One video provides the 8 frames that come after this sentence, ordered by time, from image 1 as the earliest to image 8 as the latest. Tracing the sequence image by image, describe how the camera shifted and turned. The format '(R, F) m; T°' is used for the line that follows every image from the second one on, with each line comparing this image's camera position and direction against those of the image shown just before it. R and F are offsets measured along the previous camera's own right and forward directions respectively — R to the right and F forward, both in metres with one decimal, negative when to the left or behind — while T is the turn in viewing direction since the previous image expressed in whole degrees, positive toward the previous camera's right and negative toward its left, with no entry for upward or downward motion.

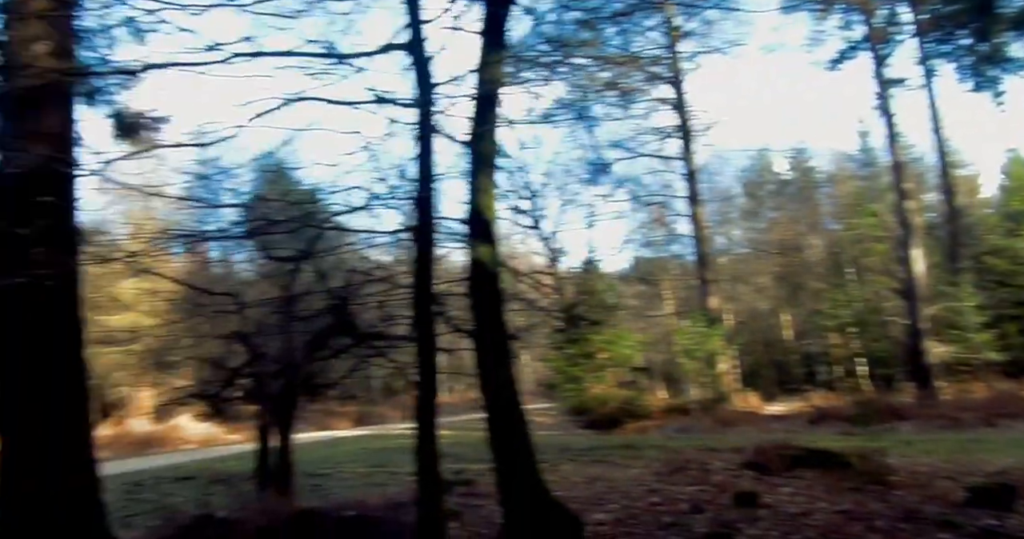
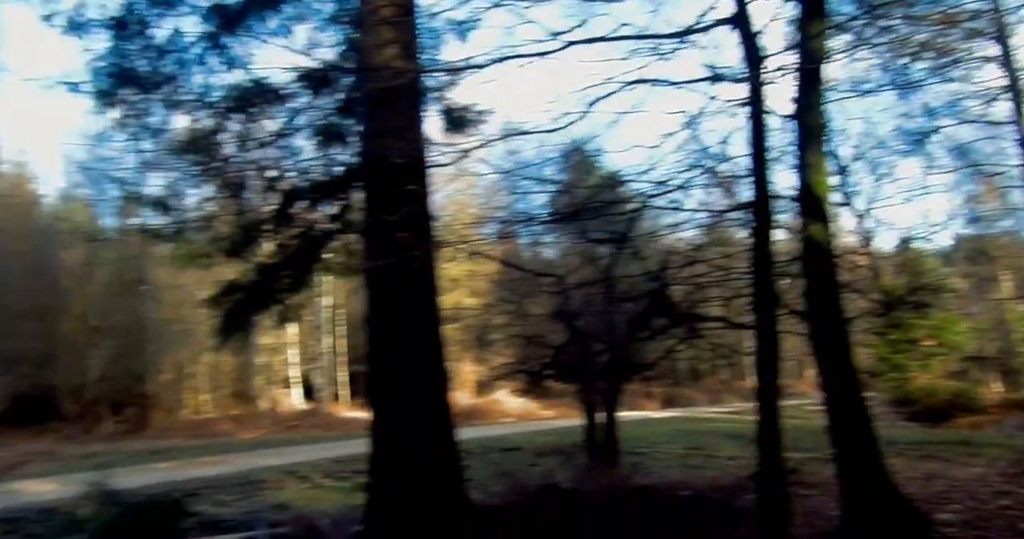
(-1.0, -0.1) m; -16°
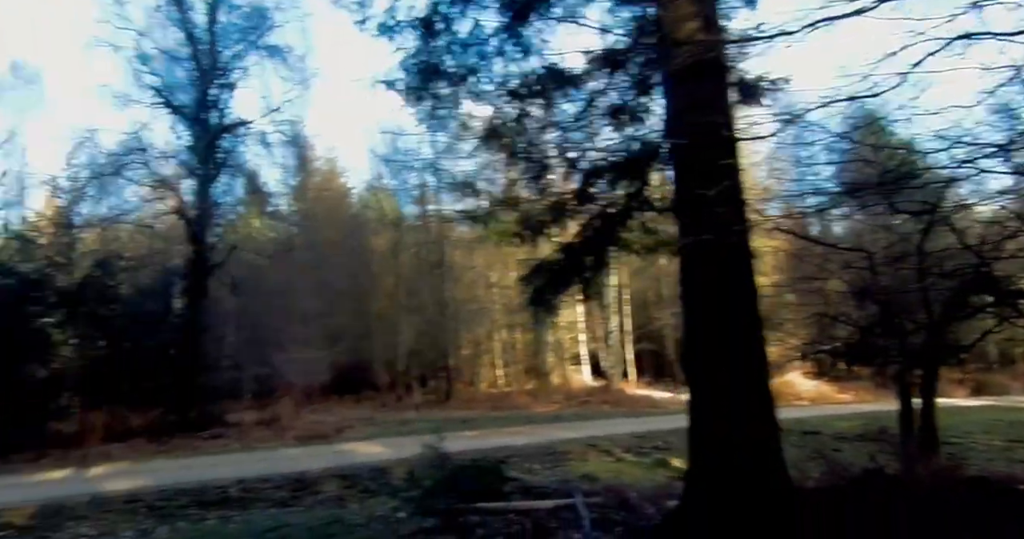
(-0.9, -0.2) m; -15°
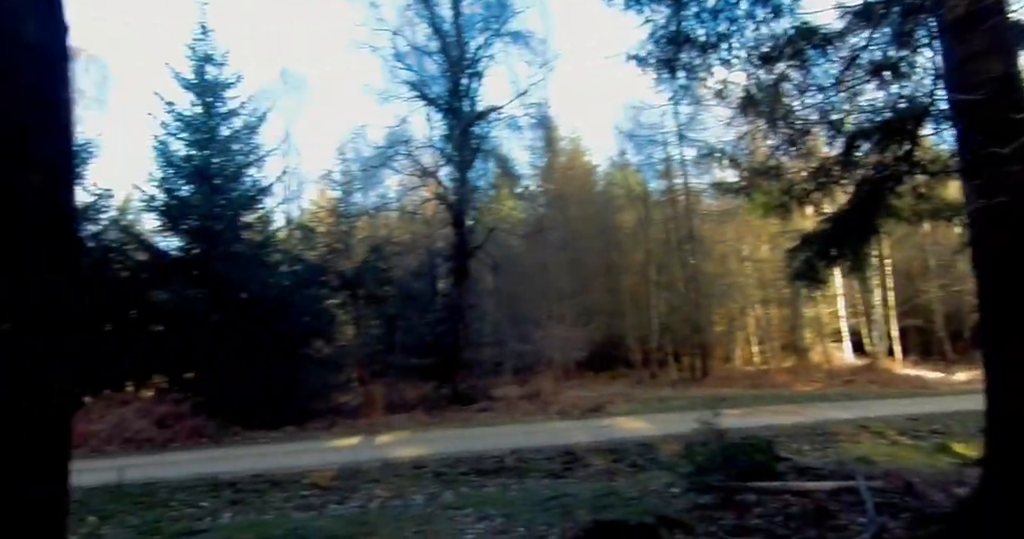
(-0.5, 0.0) m; -15°
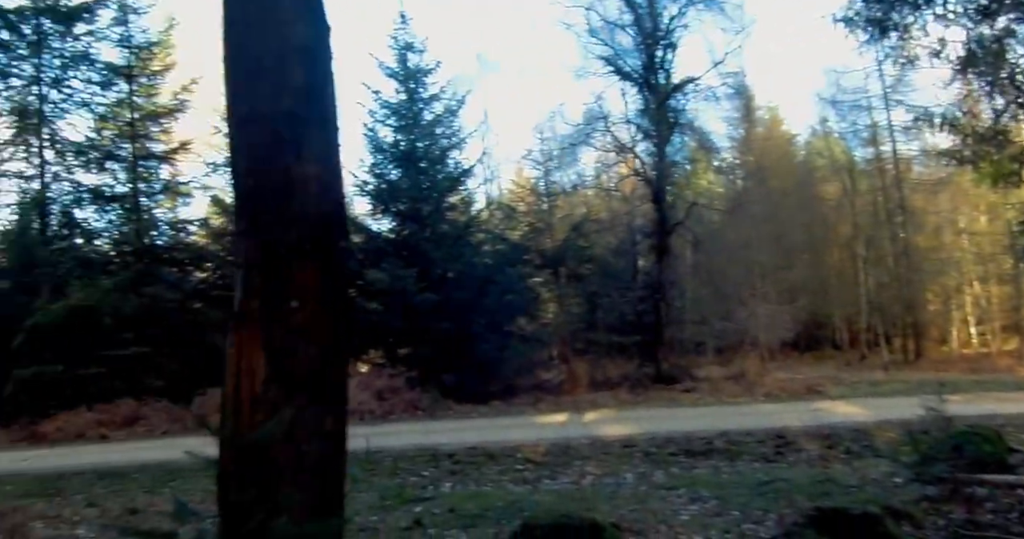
(-0.5, 0.0) m; -11°
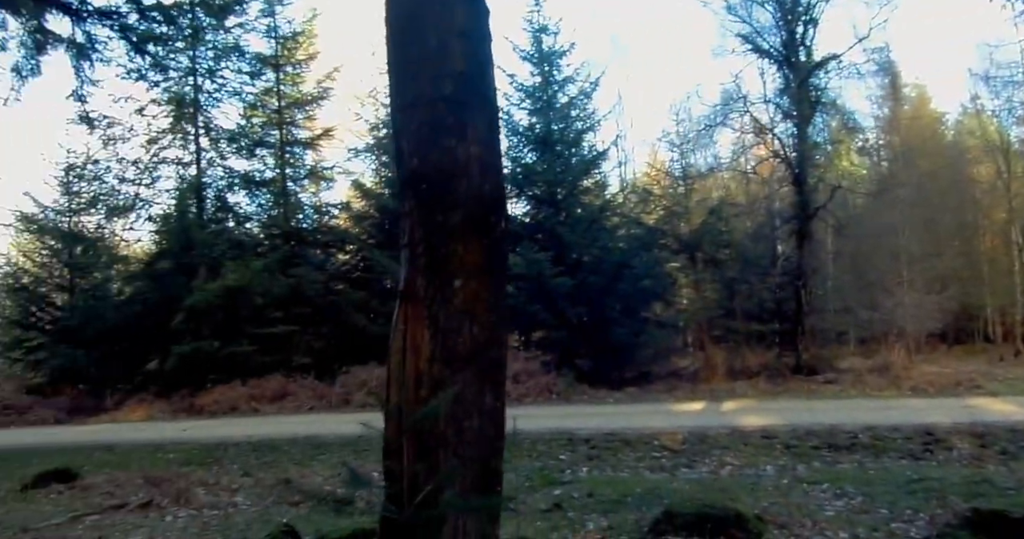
(-0.3, 0.0) m; -7°
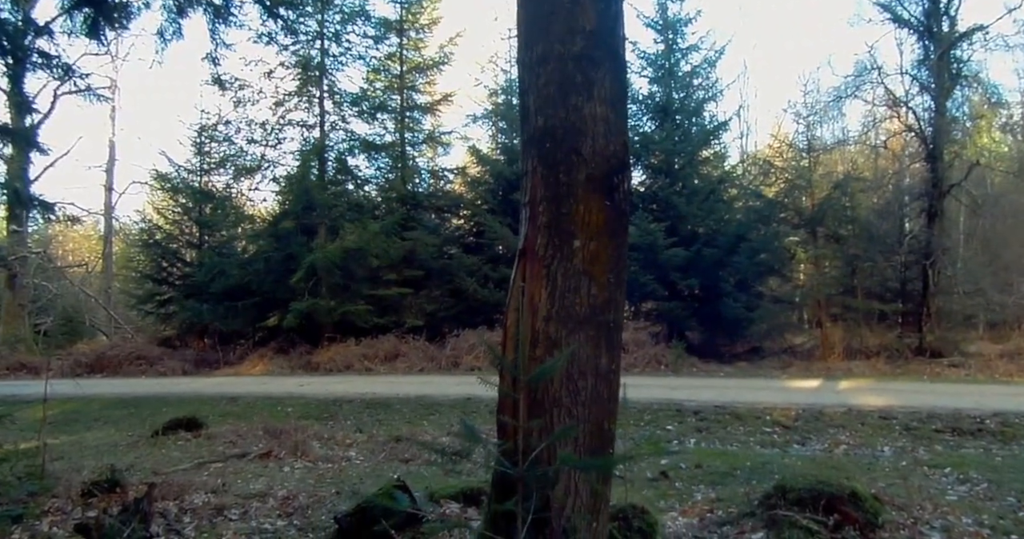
(-0.1, 0.0) m; -7°
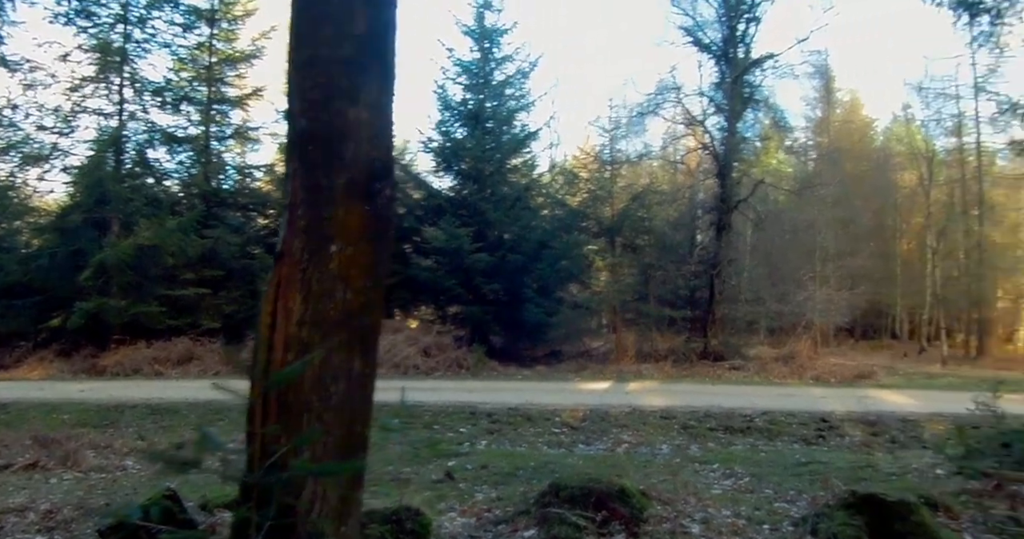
(+0.6, 0.0) m; +10°
